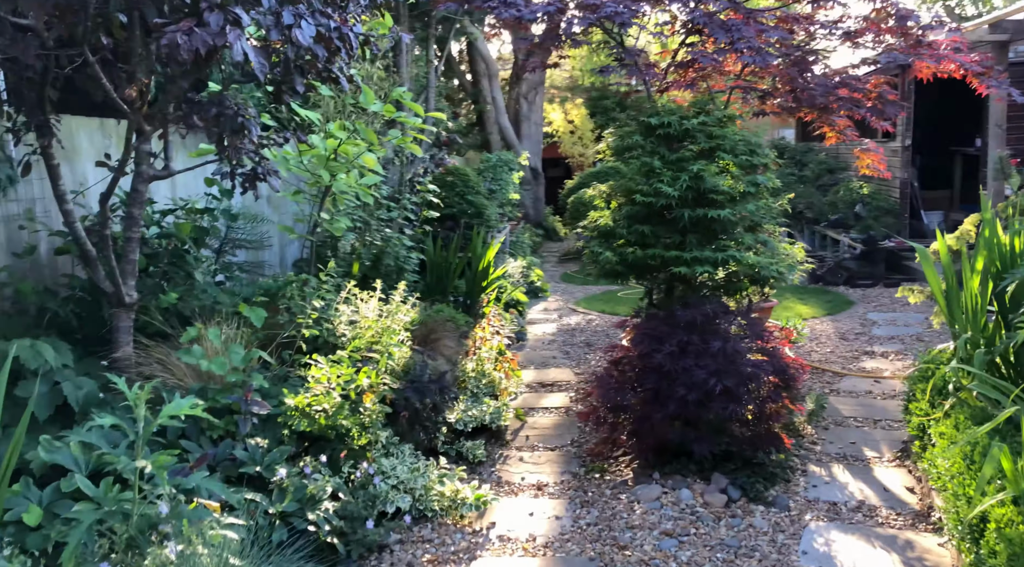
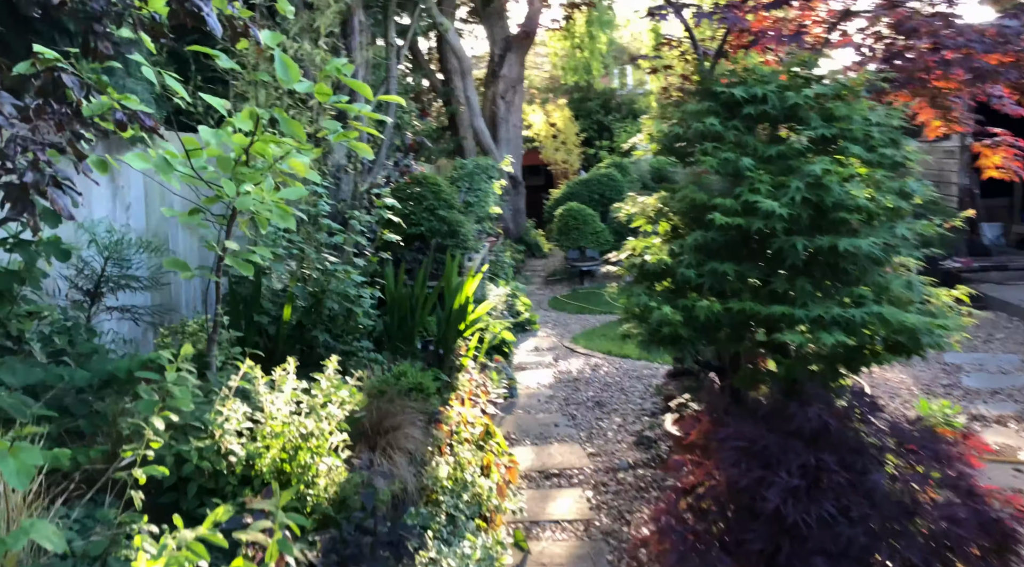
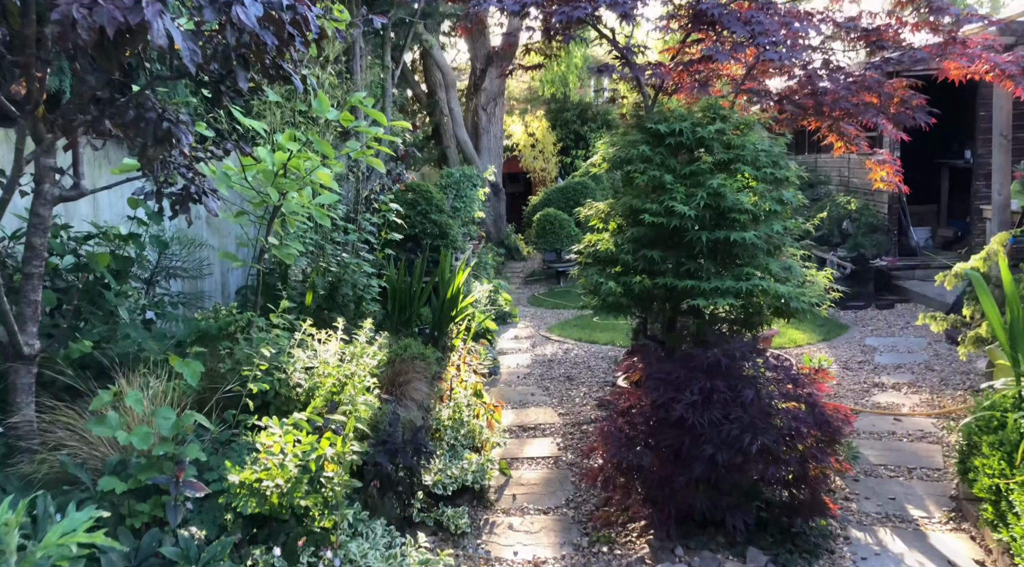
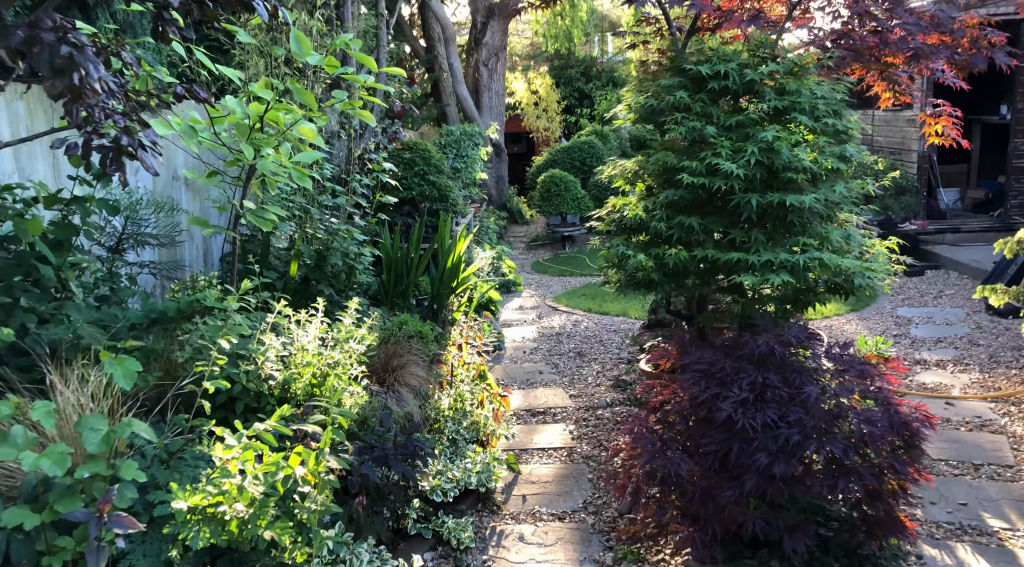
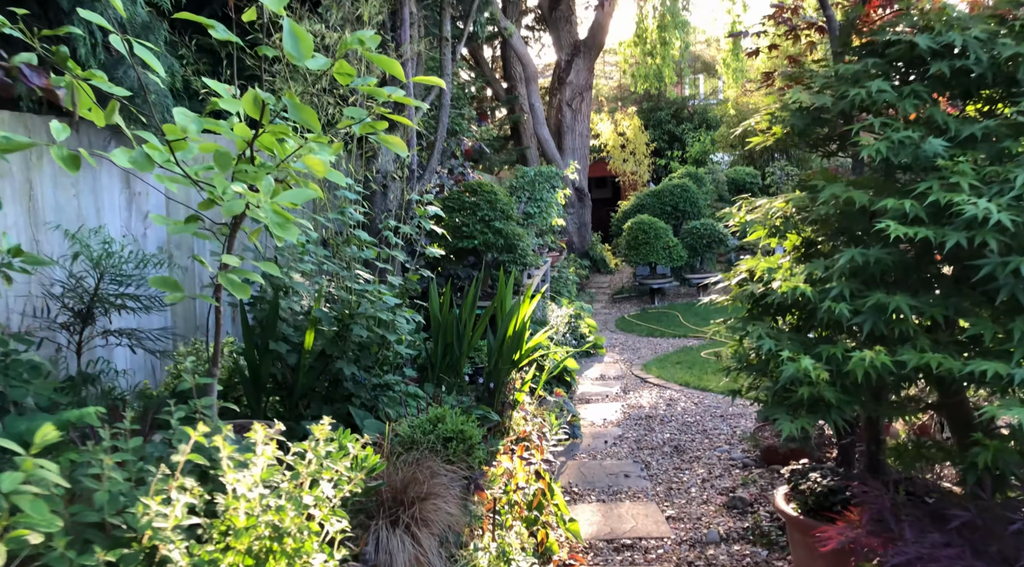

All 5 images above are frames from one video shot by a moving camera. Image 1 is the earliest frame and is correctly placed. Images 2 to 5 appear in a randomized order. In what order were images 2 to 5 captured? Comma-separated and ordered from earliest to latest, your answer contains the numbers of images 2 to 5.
3, 4, 2, 5
